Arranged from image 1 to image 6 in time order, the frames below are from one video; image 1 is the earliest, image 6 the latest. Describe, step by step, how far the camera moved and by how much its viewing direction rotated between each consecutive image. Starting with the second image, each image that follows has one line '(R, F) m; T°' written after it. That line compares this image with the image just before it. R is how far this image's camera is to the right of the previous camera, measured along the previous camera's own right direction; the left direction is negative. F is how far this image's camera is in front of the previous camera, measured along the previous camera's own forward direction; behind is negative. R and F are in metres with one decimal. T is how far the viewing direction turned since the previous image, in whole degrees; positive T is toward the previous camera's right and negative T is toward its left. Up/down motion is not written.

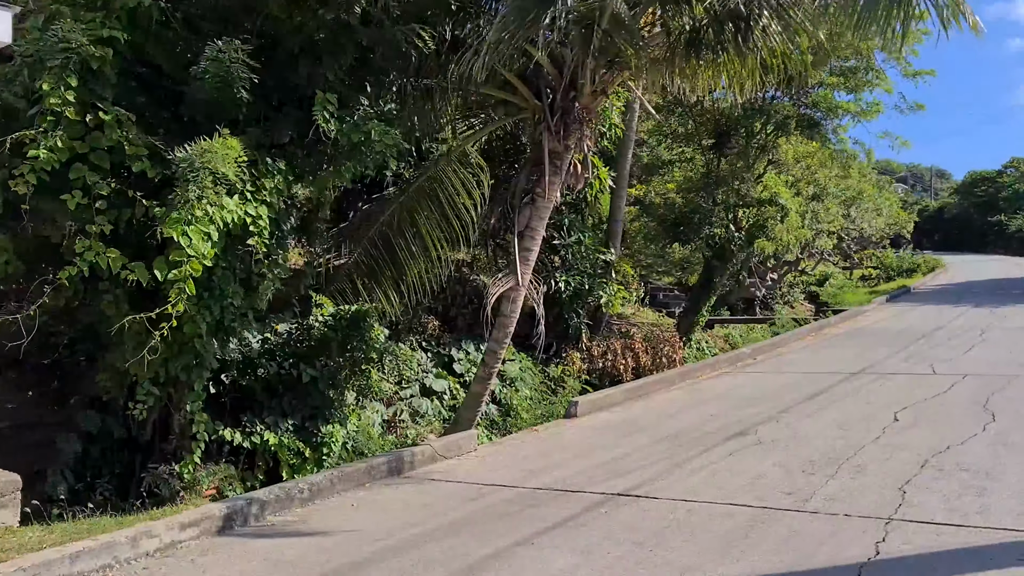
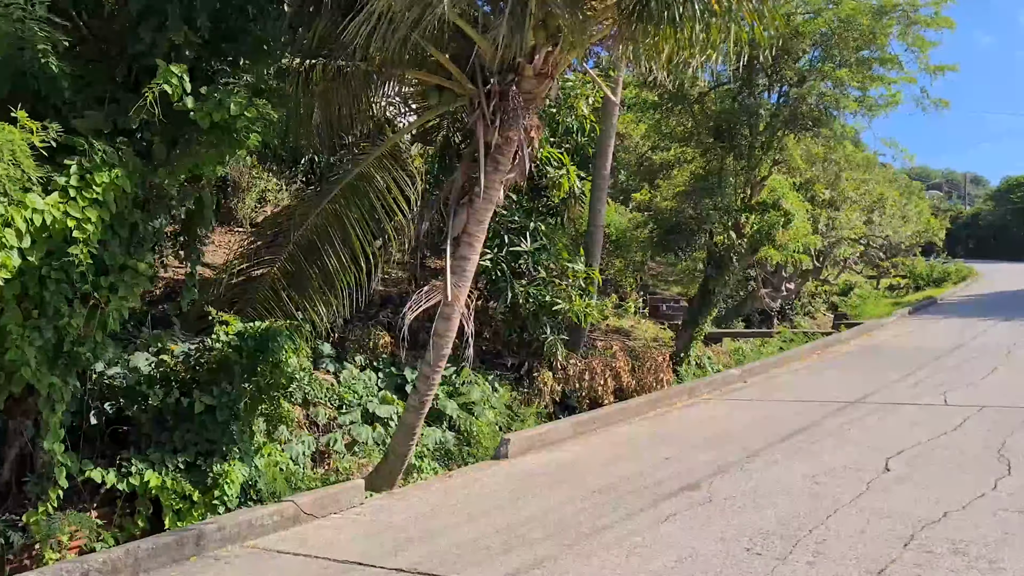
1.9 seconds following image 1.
(+0.8, +1.2) m; -2°
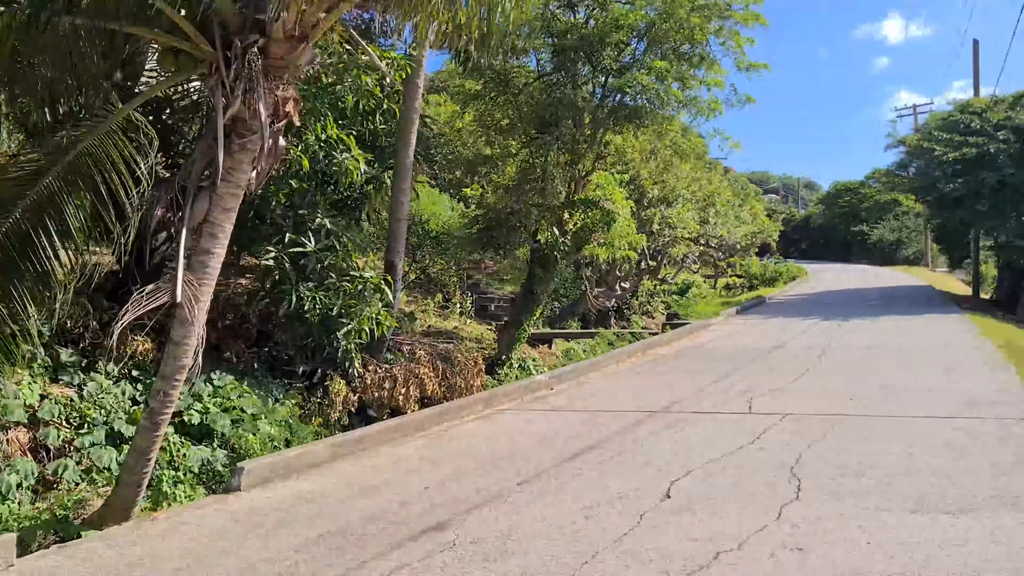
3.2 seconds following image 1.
(+0.7, +0.9) m; +9°
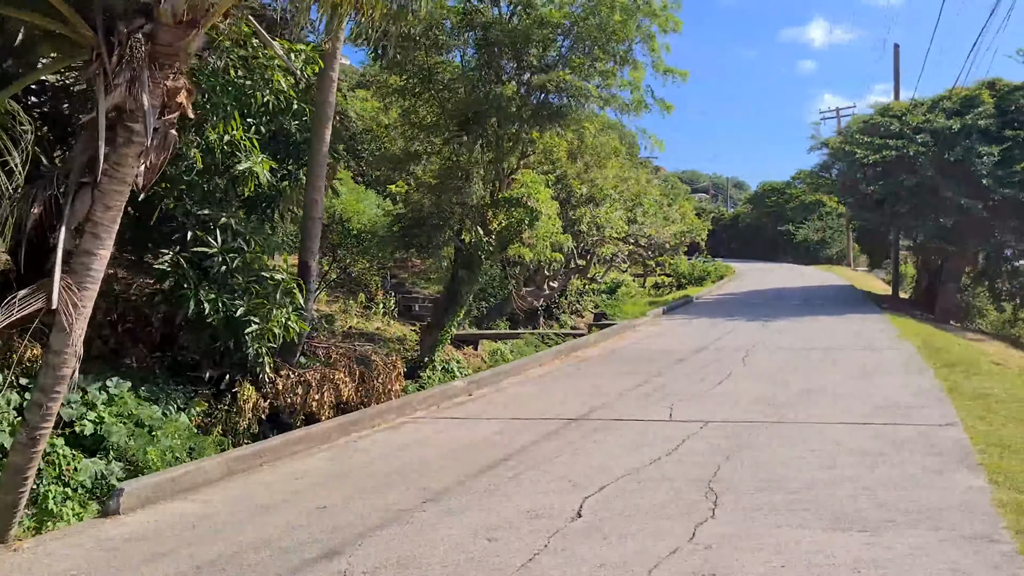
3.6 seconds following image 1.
(+0.2, +0.3) m; +4°
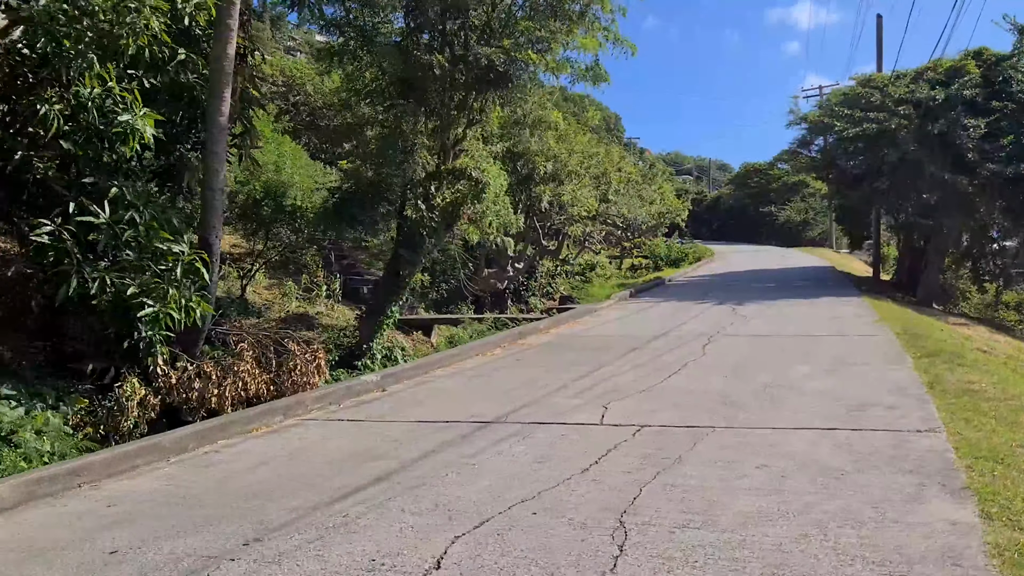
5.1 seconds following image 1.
(+0.6, +1.2) m; +1°
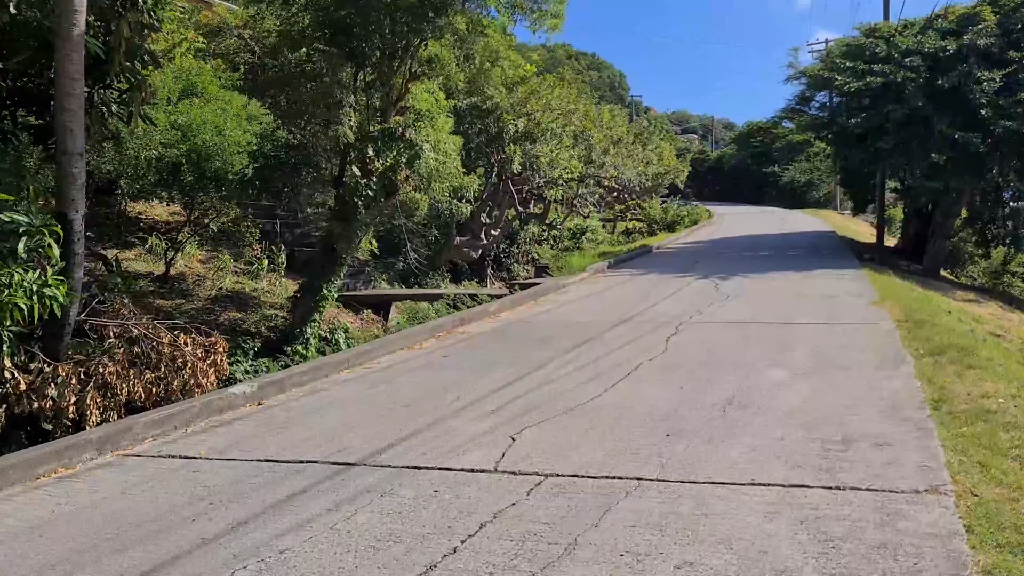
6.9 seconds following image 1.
(+0.7, +1.5) m; 0°
